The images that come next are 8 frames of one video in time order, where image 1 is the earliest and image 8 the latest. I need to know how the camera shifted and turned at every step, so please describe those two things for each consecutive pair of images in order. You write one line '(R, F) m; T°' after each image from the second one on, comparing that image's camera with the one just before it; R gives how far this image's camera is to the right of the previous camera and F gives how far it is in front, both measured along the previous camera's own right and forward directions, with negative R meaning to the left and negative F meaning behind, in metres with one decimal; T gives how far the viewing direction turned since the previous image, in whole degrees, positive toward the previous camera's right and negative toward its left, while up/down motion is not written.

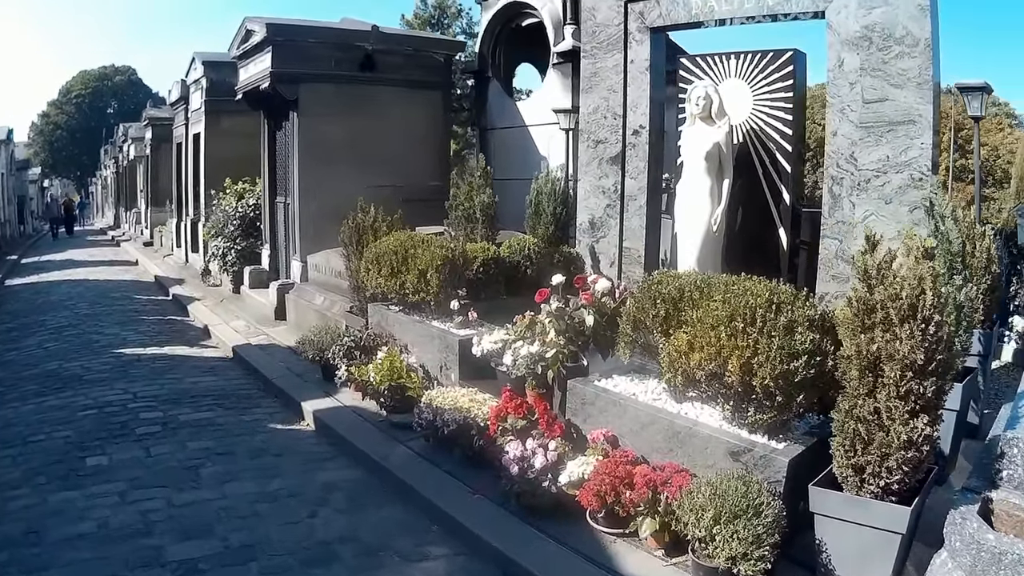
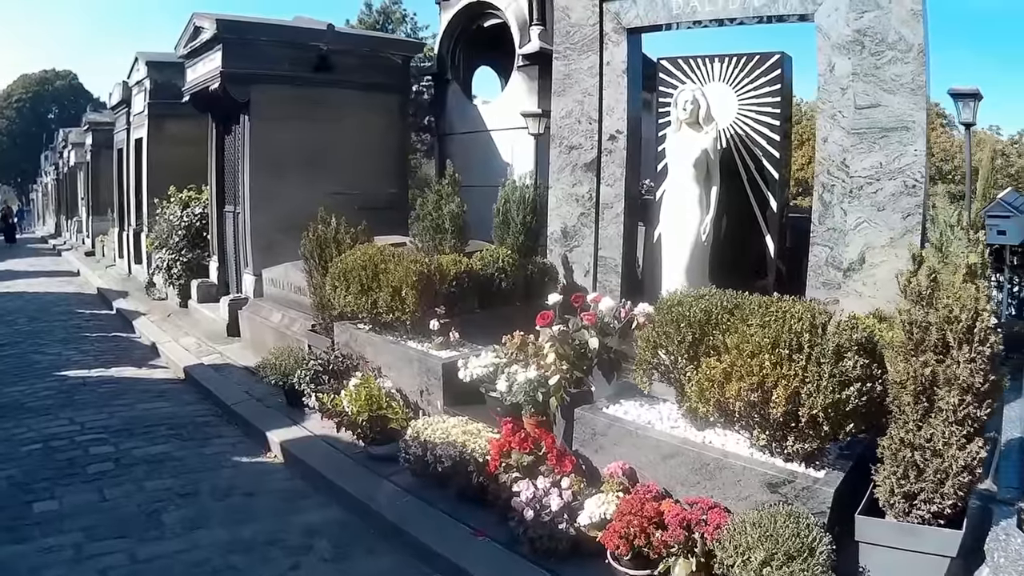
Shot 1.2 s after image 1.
(-0.4, +0.4) m; +5°
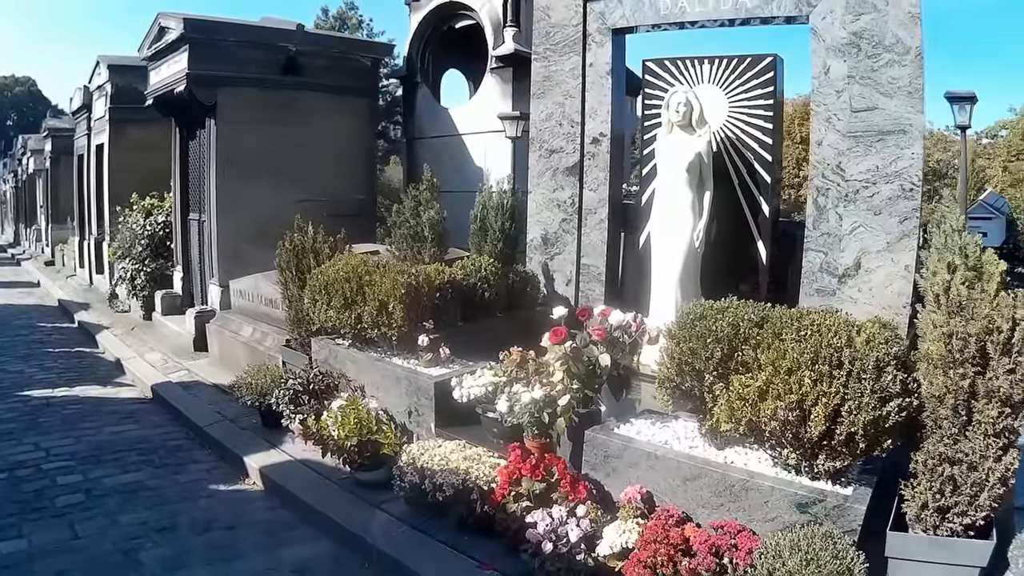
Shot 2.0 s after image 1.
(-0.3, +0.3) m; +4°
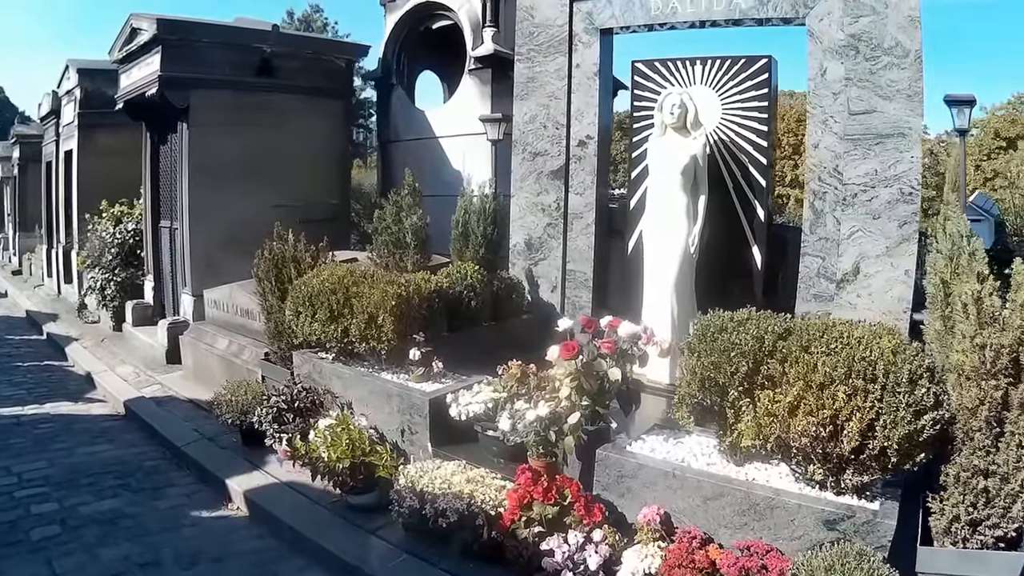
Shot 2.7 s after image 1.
(-0.2, +0.2) m; +3°
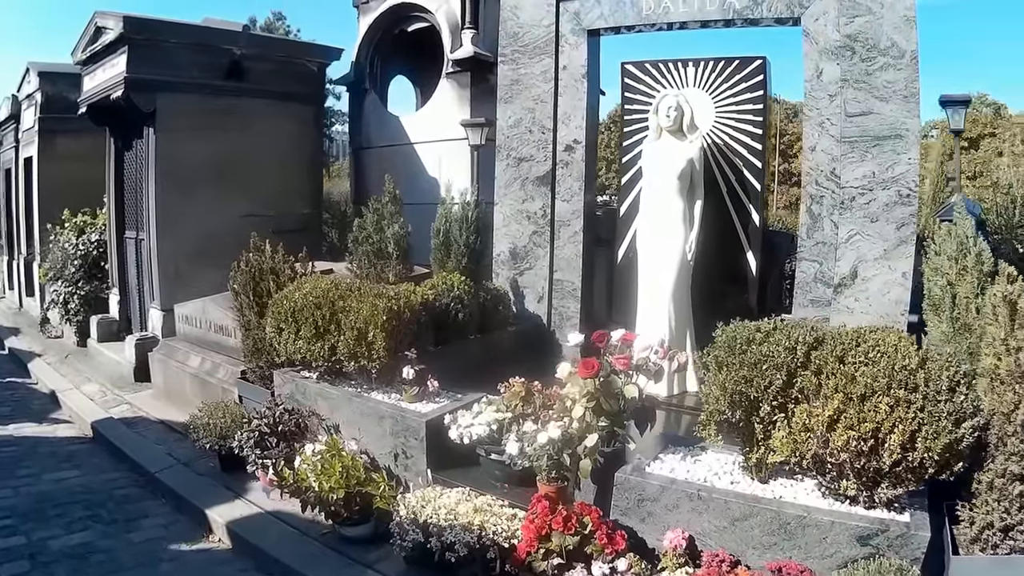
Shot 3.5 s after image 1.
(-0.2, +0.2) m; +3°
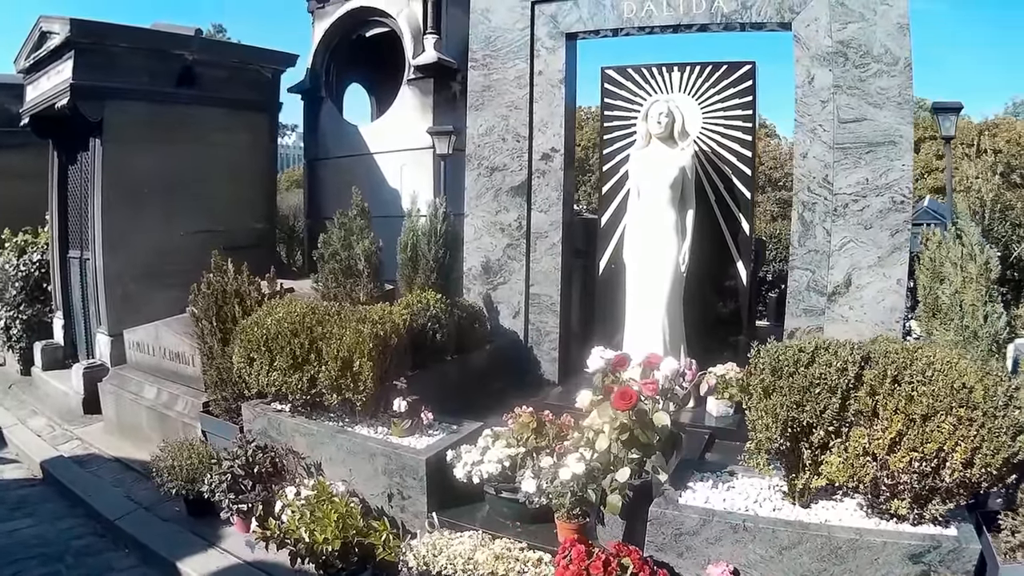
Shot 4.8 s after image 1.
(-0.4, +0.3) m; +5°
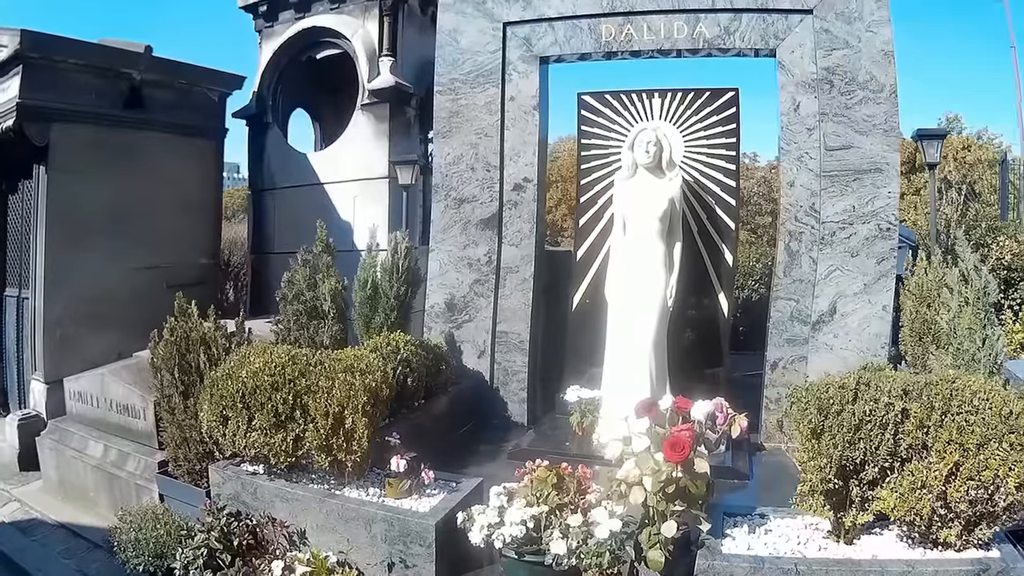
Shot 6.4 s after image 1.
(-0.5, +0.3) m; +6°
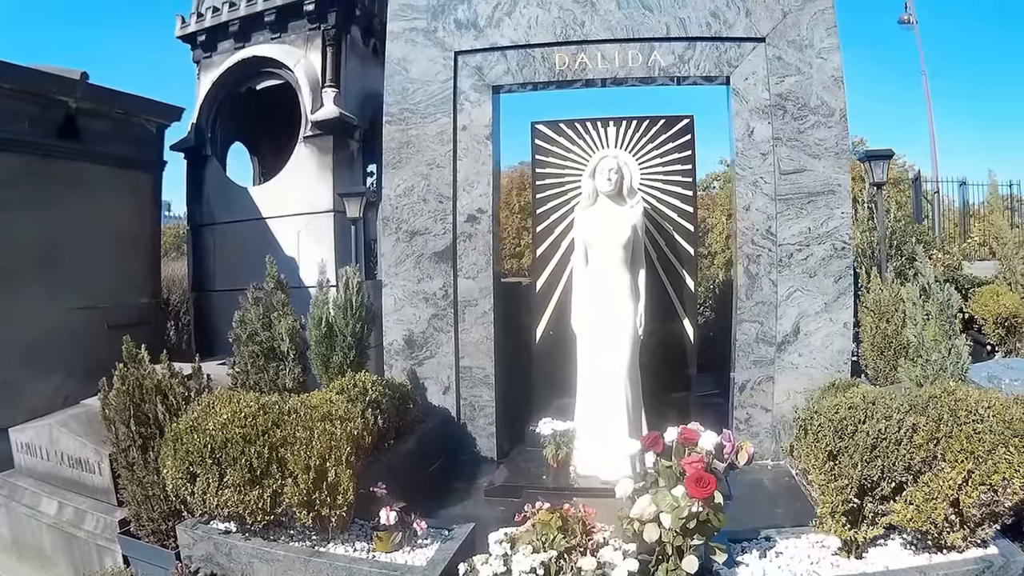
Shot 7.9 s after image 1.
(-0.3, +0.1) m; +6°
